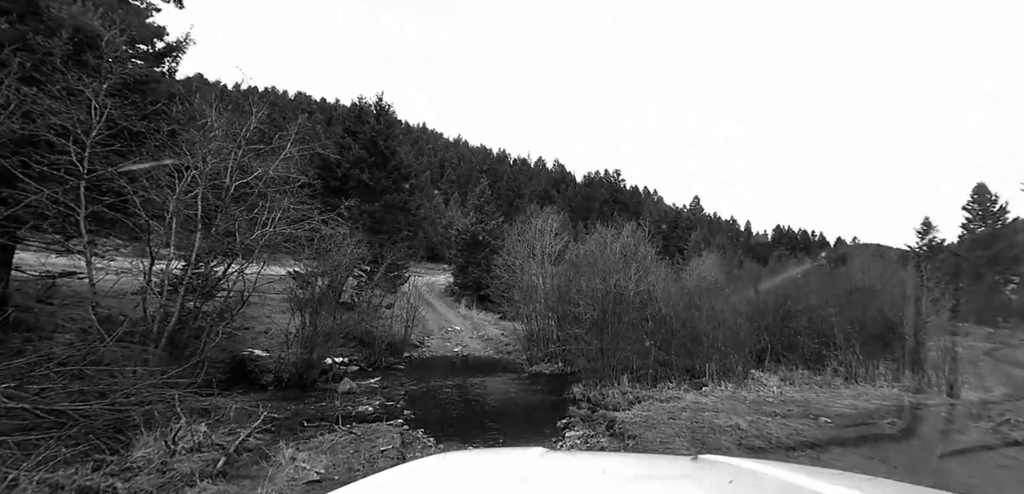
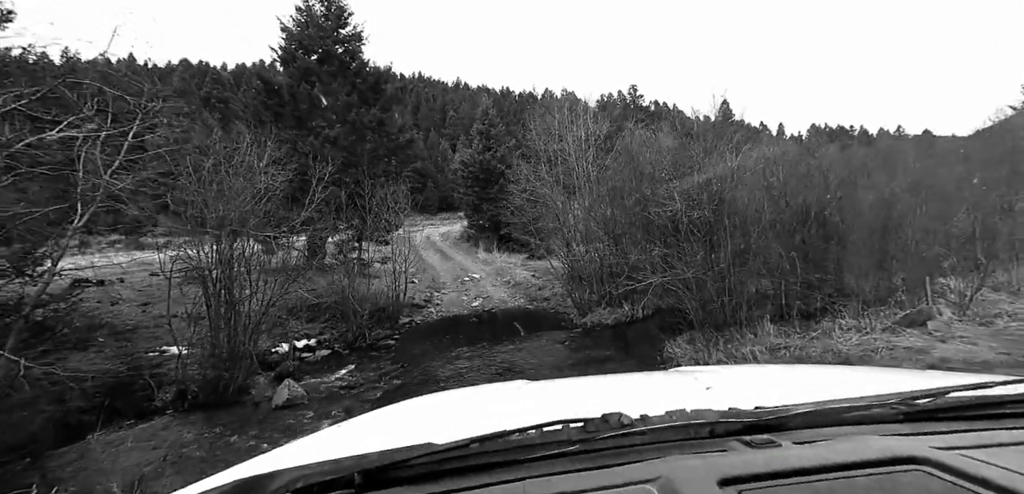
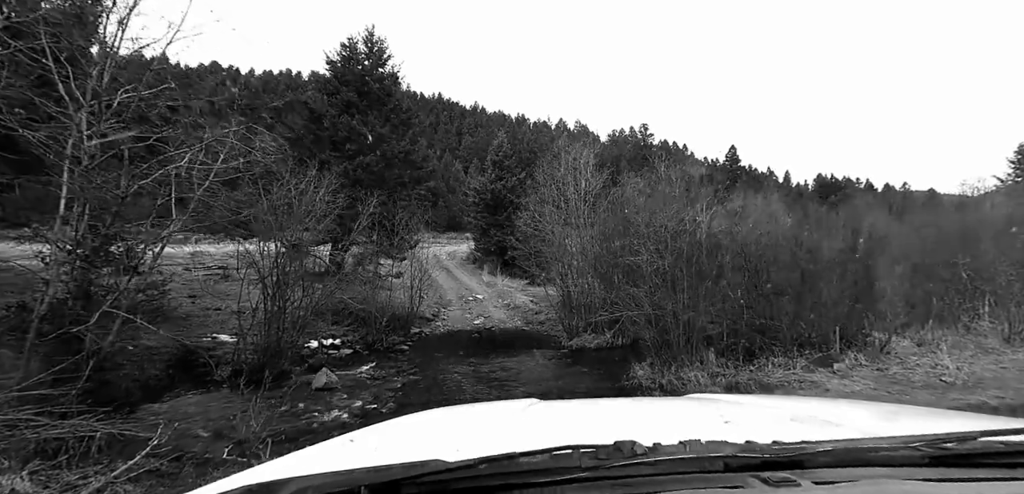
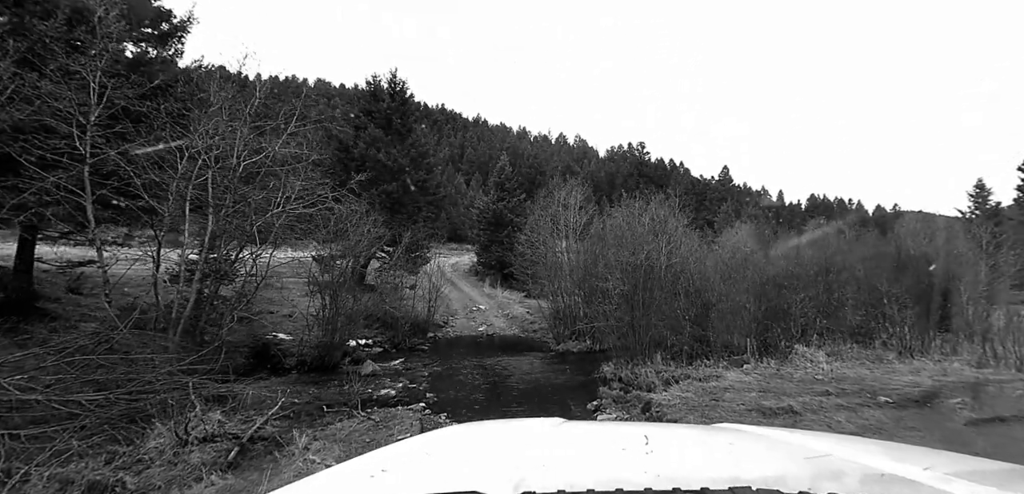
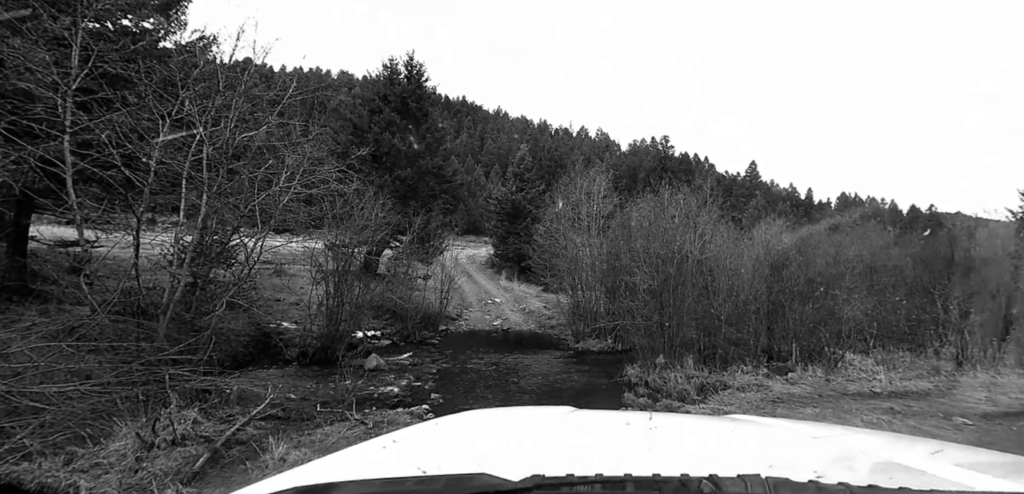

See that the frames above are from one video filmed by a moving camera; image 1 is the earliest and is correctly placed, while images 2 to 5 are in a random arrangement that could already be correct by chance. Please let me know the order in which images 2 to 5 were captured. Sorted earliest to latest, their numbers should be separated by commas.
4, 5, 3, 2
